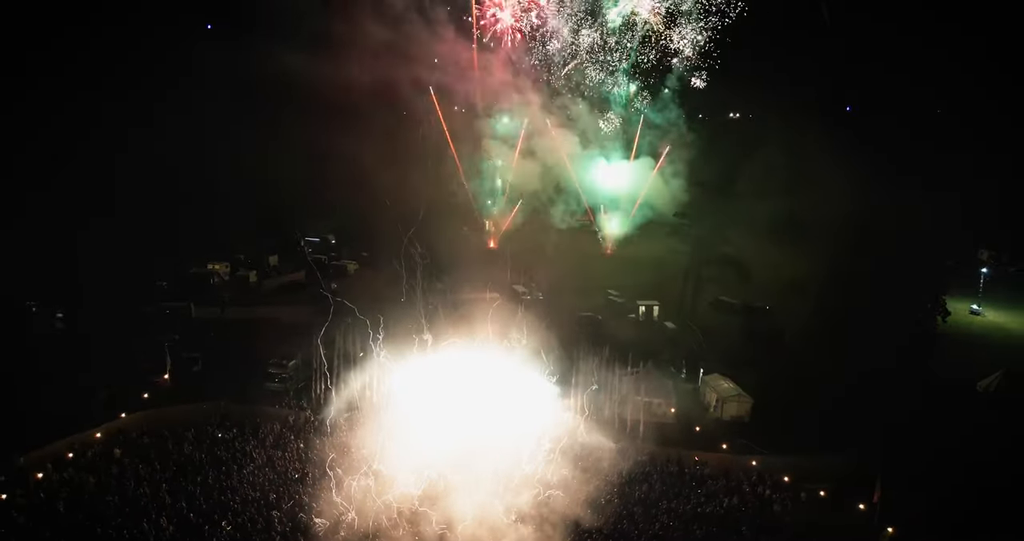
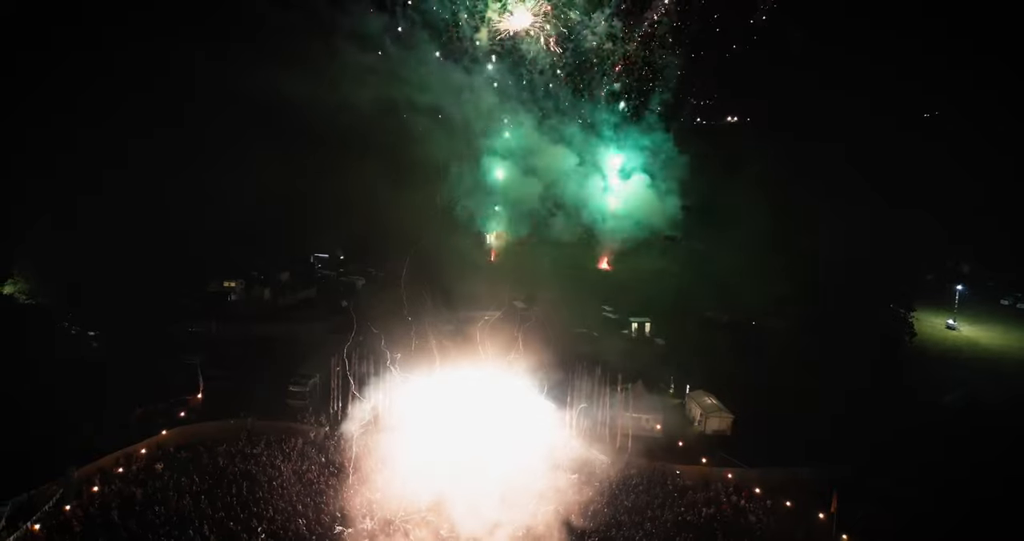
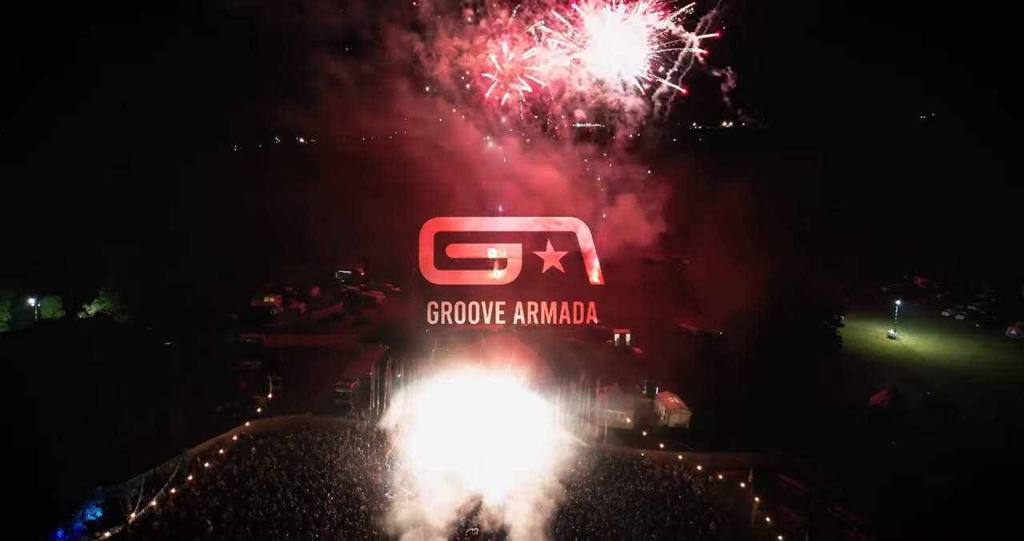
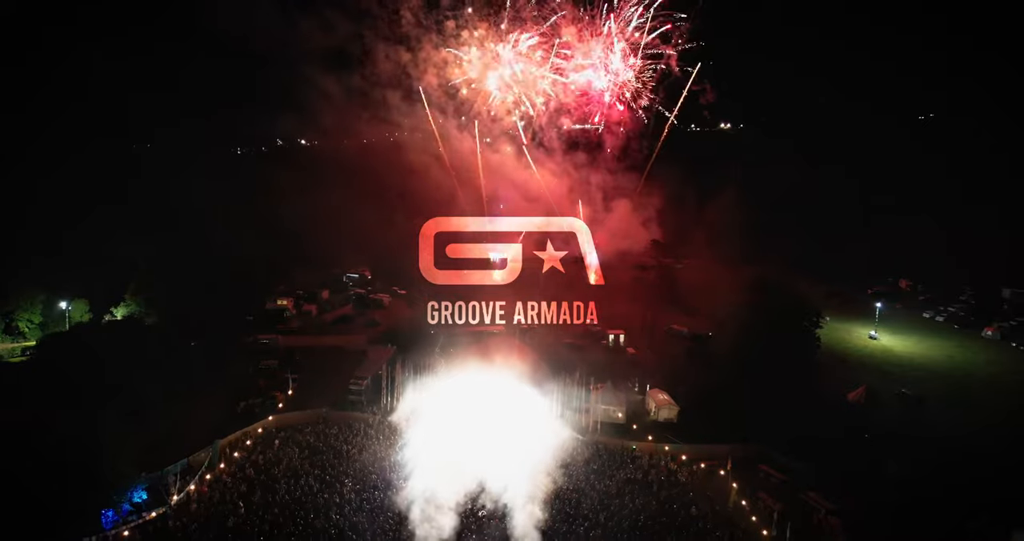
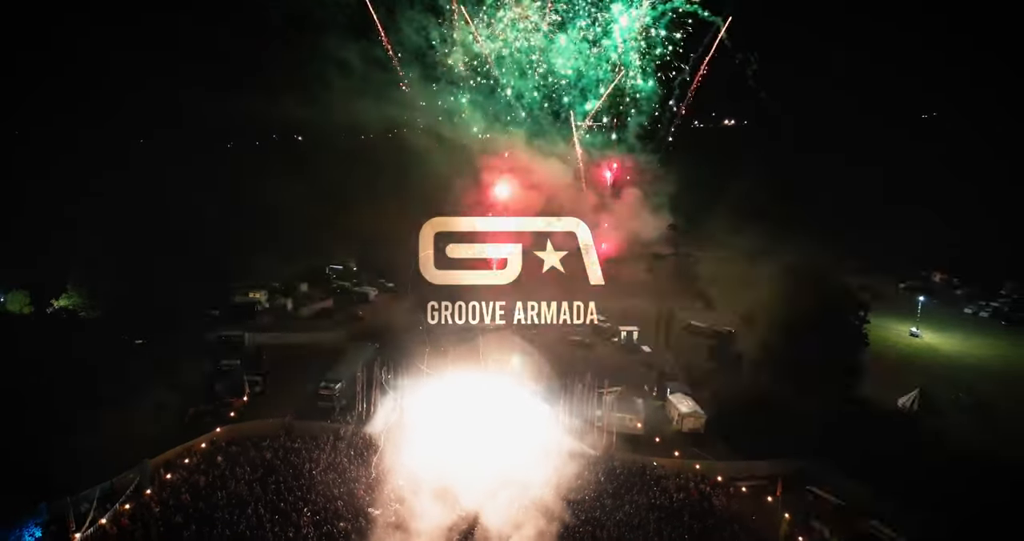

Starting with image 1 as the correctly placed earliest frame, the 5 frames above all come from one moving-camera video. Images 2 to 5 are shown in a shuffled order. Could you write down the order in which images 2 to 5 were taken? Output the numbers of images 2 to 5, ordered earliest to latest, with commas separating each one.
2, 5, 3, 4
